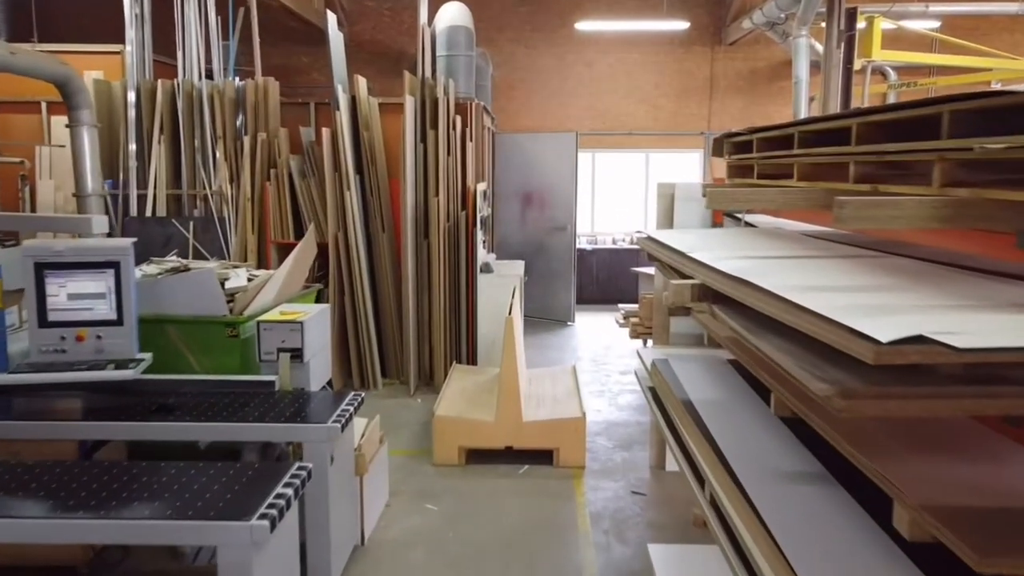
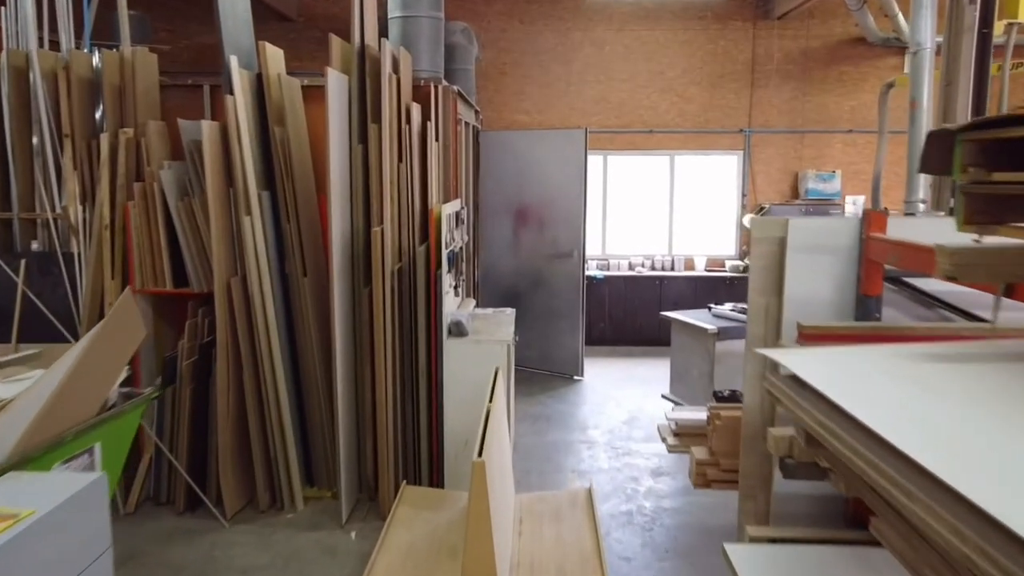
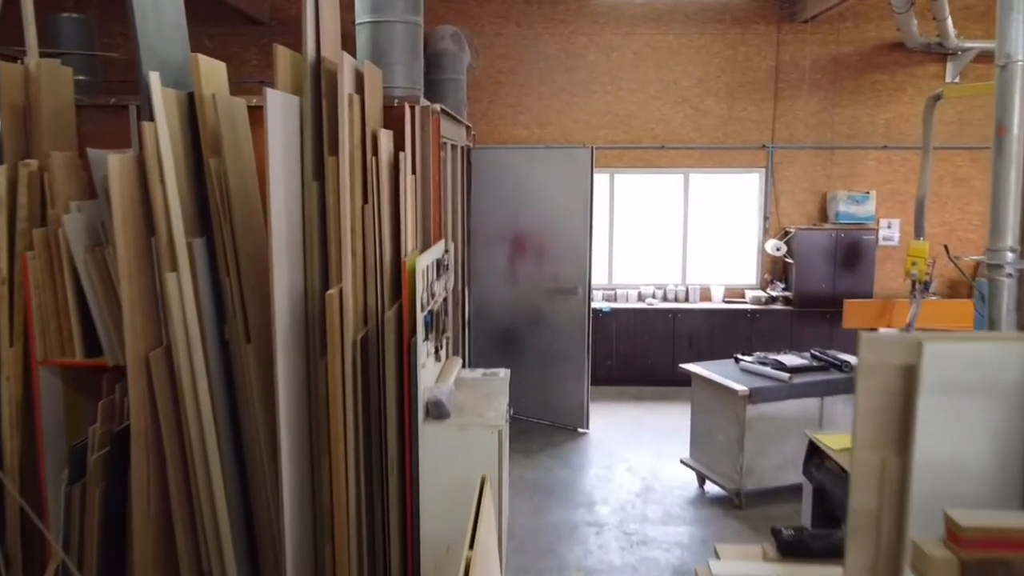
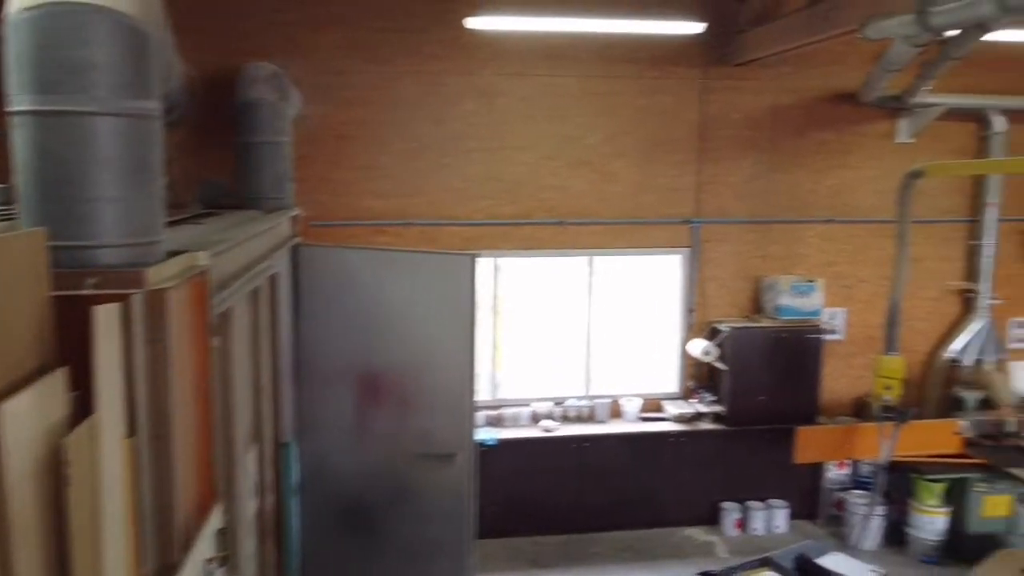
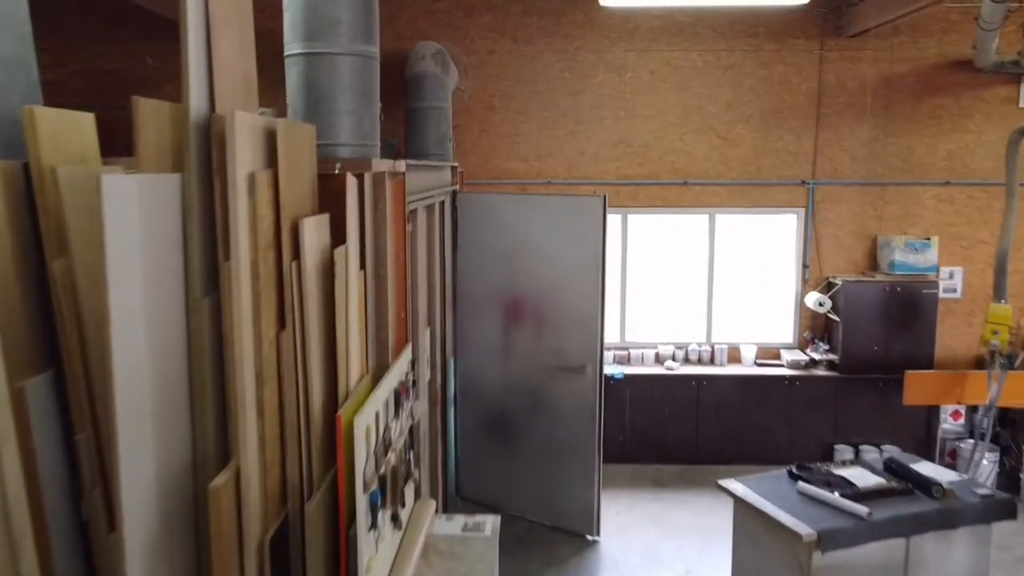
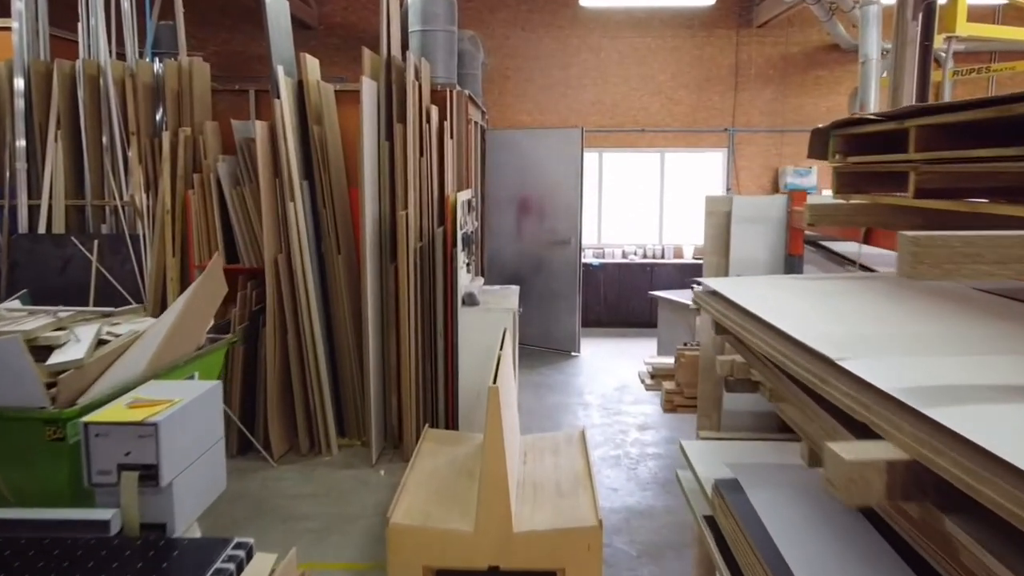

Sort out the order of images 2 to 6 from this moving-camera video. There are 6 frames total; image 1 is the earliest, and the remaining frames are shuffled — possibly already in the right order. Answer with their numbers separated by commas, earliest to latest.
6, 2, 3, 5, 4
